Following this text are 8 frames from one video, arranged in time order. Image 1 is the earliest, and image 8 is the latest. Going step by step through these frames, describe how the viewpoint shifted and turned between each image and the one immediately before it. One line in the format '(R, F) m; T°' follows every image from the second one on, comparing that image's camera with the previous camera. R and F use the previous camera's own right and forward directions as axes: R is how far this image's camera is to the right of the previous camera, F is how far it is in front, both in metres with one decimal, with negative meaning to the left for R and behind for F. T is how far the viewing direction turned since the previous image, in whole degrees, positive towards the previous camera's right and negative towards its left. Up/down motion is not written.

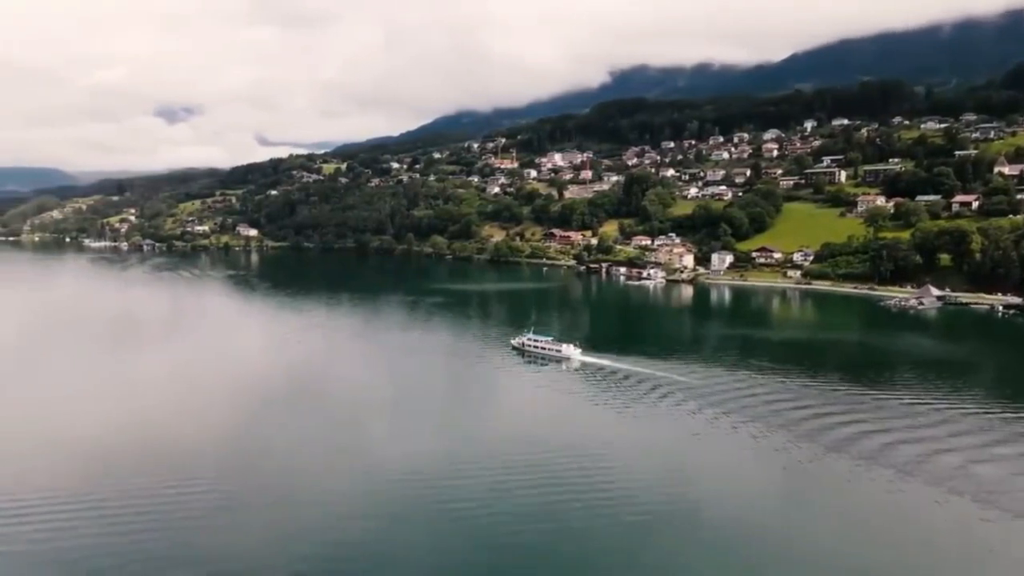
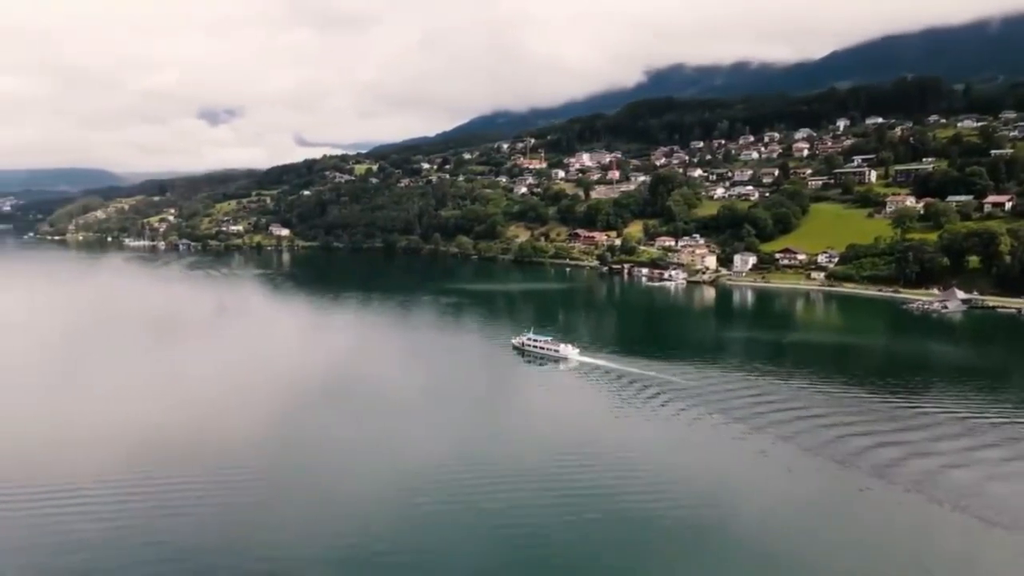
(+0.8, 0.0) m; -3°
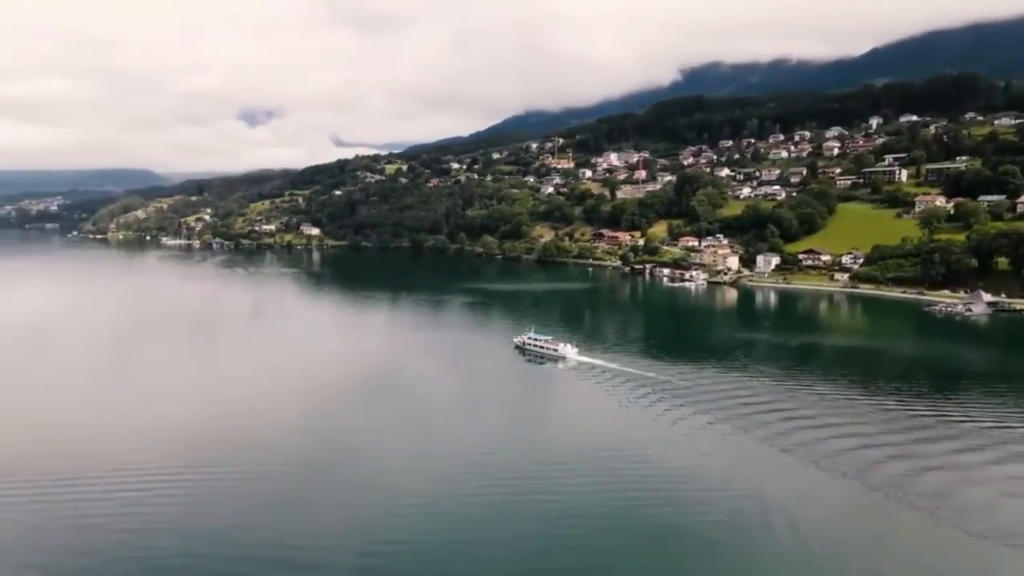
(+0.7, 0.0) m; -3°
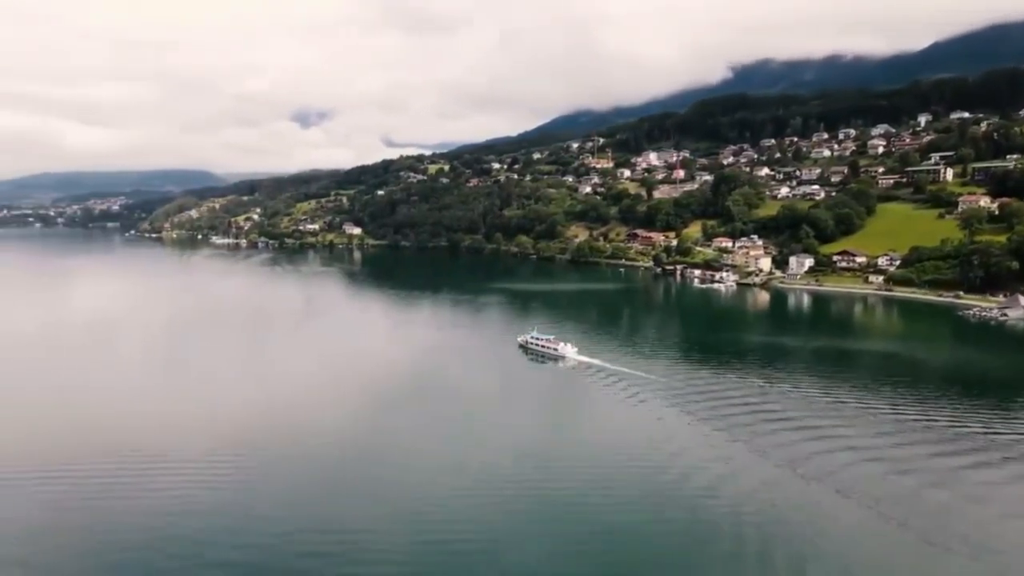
(+1.0, 0.0) m; -4°
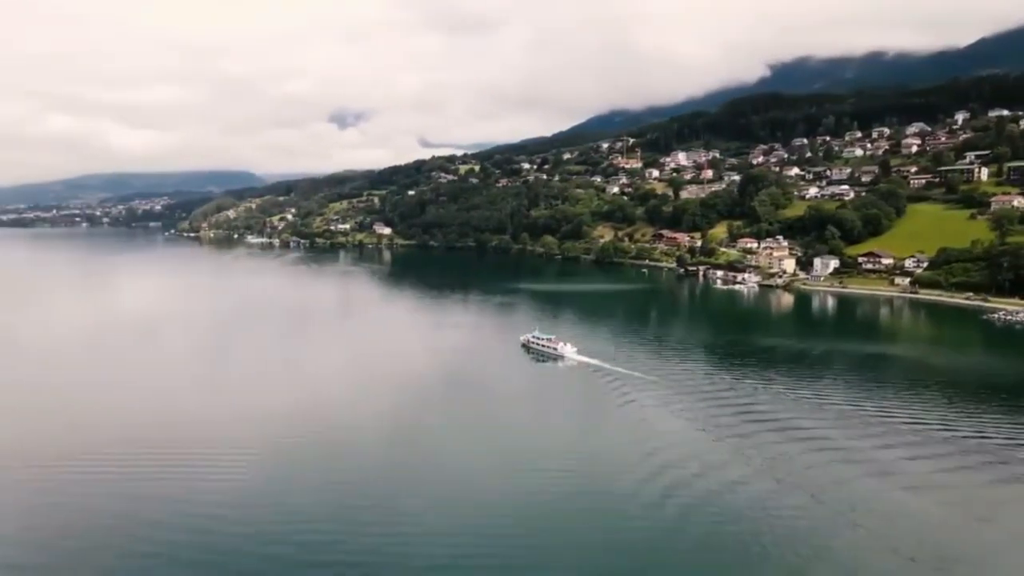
(+0.7, -0.1) m; -3°
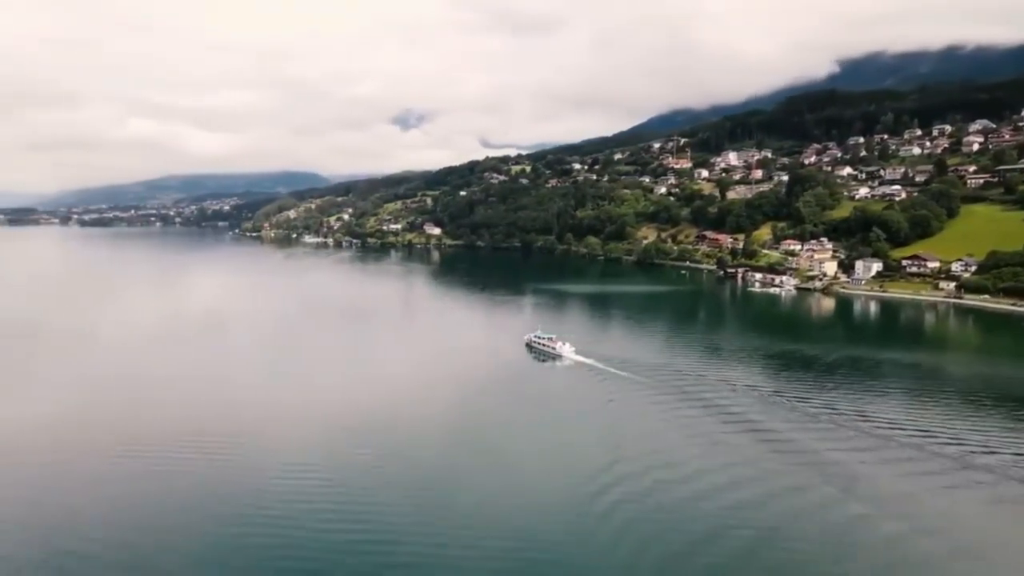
(+1.4, 0.0) m; -5°
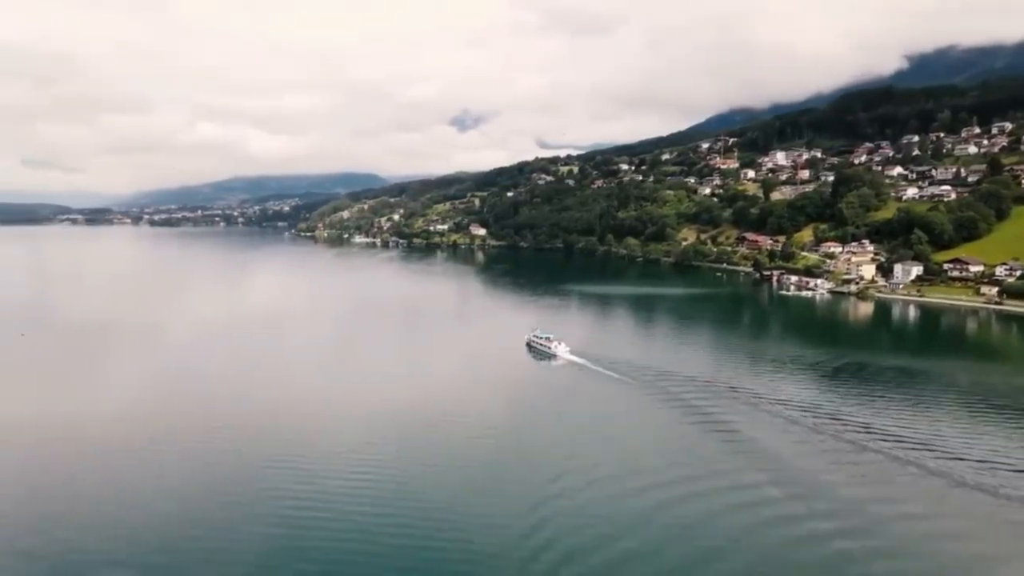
(+1.4, -0.1) m; -4°
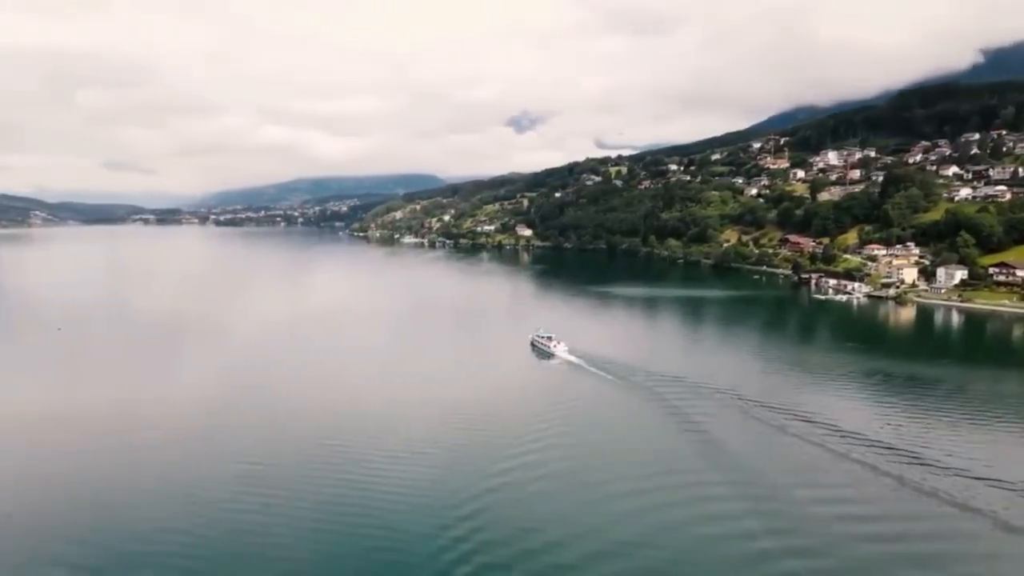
(+1.3, 0.0) m; -4°
